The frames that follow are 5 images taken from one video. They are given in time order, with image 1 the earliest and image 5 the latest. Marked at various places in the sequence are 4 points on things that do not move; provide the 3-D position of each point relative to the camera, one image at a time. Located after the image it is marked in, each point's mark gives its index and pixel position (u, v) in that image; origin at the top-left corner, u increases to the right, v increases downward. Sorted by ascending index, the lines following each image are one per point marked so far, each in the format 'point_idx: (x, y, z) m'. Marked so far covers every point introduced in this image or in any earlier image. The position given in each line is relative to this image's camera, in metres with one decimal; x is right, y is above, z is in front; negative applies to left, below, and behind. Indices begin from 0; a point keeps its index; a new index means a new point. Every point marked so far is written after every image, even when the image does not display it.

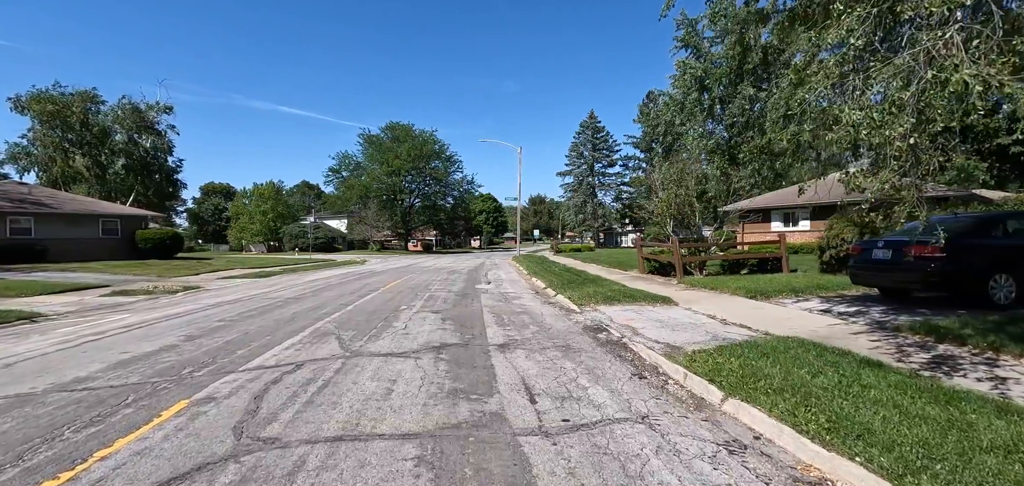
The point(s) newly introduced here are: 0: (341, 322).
0: (-3.1, -1.5, +8.7) m
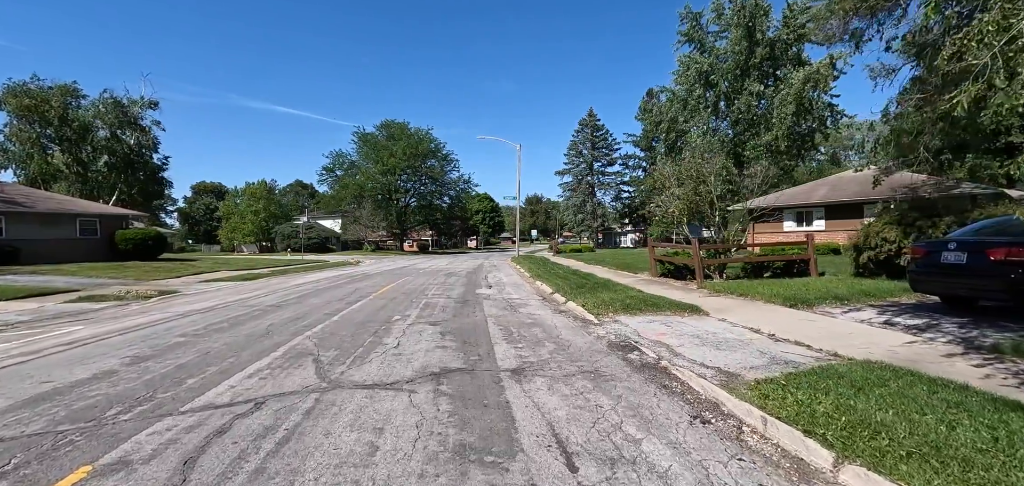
0: (-2.9, -1.5, +7.4) m
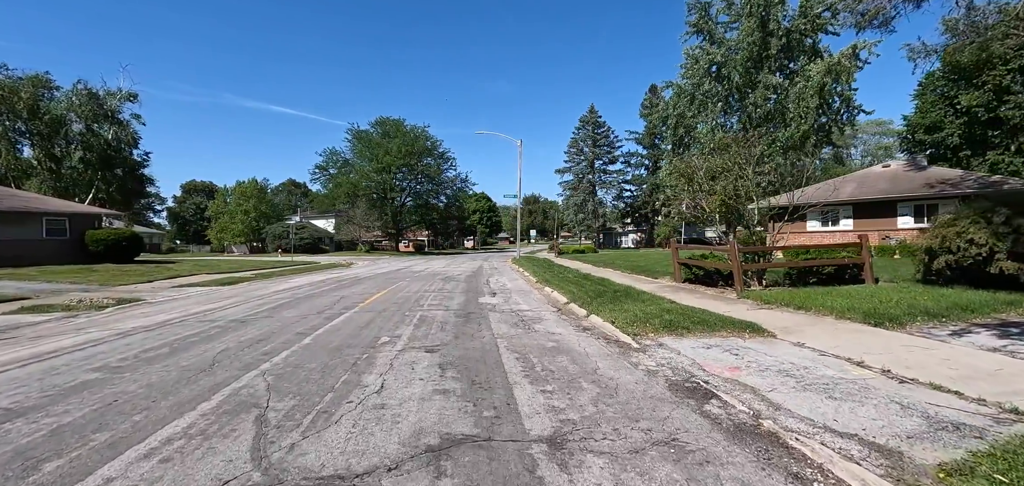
0: (-2.7, -1.5, +5.5) m
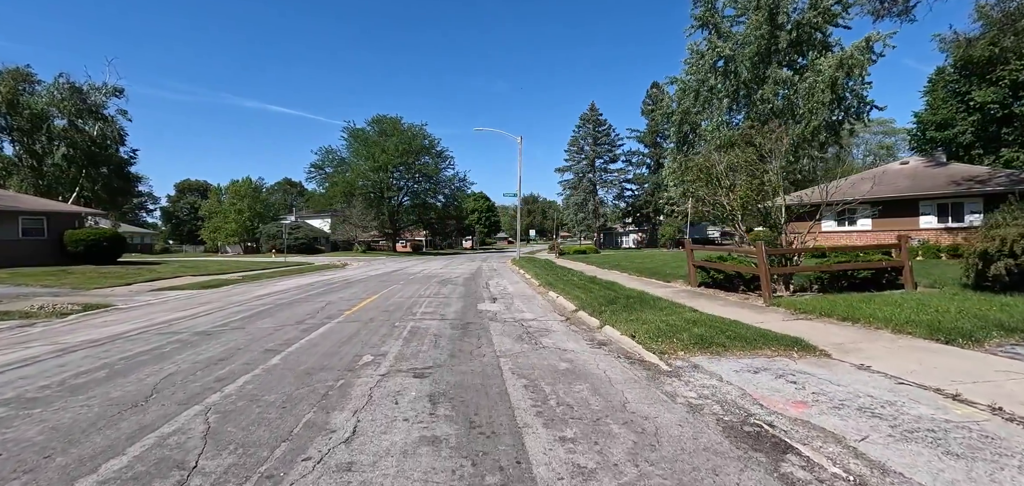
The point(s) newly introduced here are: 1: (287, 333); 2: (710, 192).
0: (-2.6, -1.6, +4.3) m
1: (-4.0, -1.6, +8.4) m
2: (+7.6, +2.0, +18.7) m
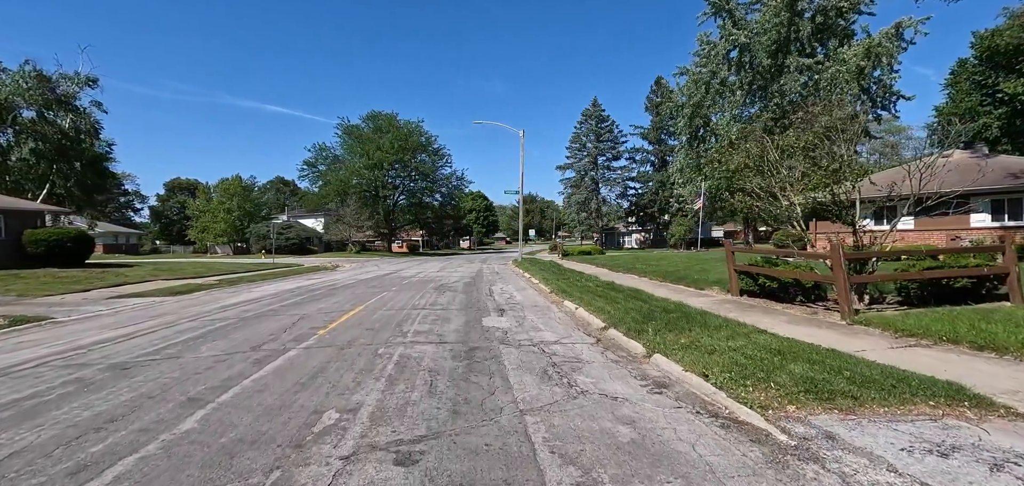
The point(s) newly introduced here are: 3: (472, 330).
0: (-2.3, -1.6, +2.2) m
1: (-3.7, -1.6, +6.3) m
2: (+7.8, +1.9, +16.7) m
3: (-0.8, -1.6, +8.7) m
